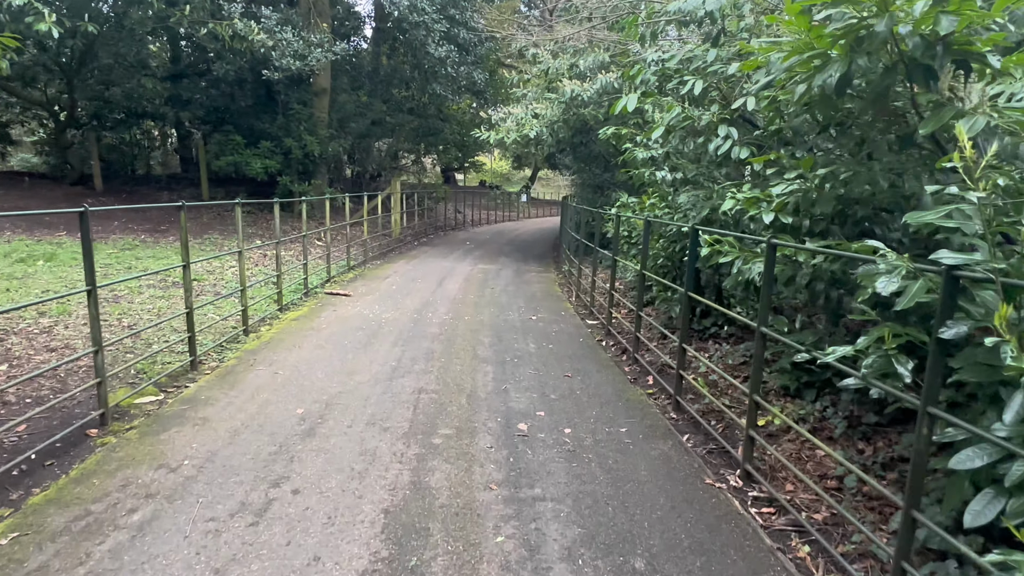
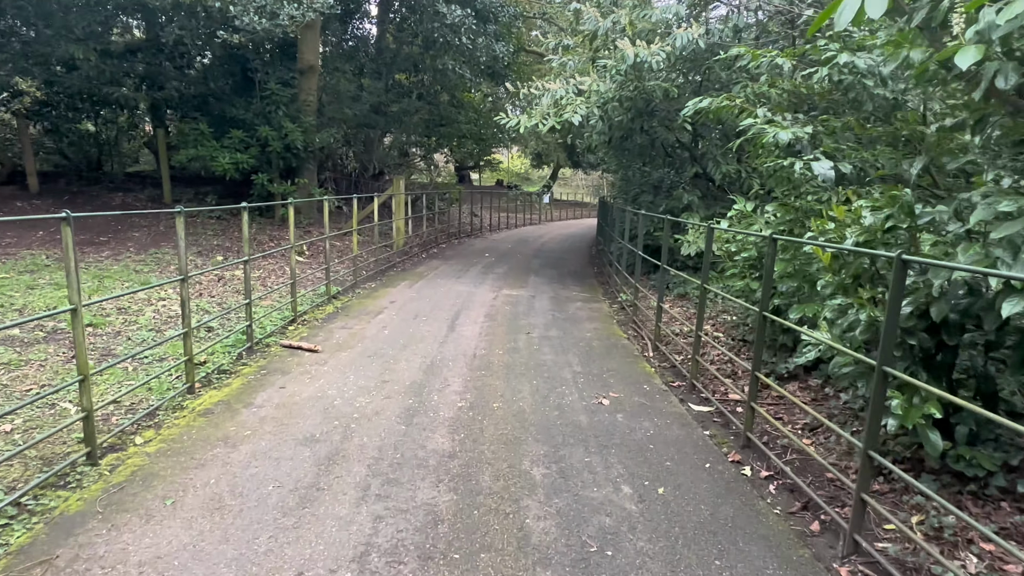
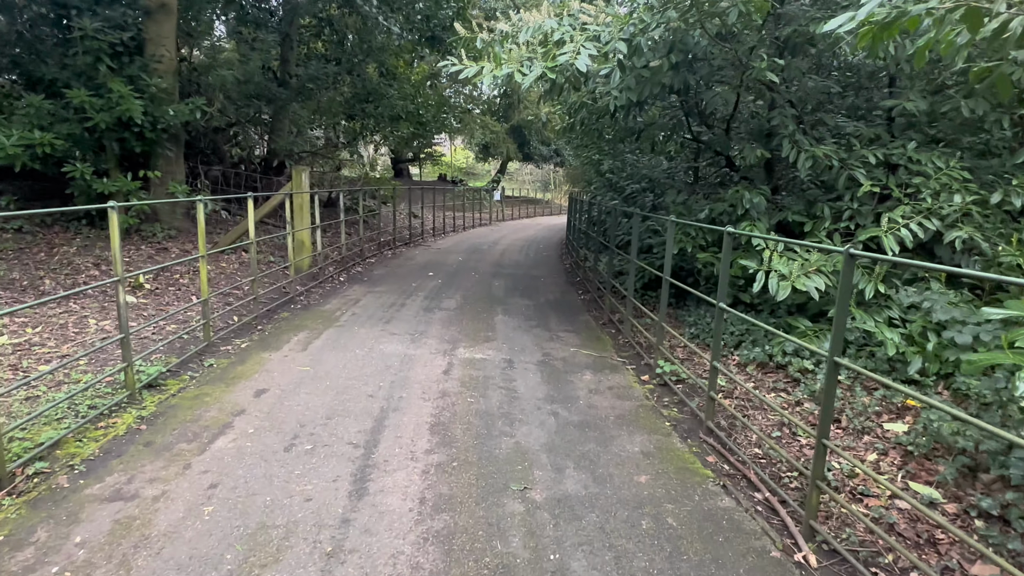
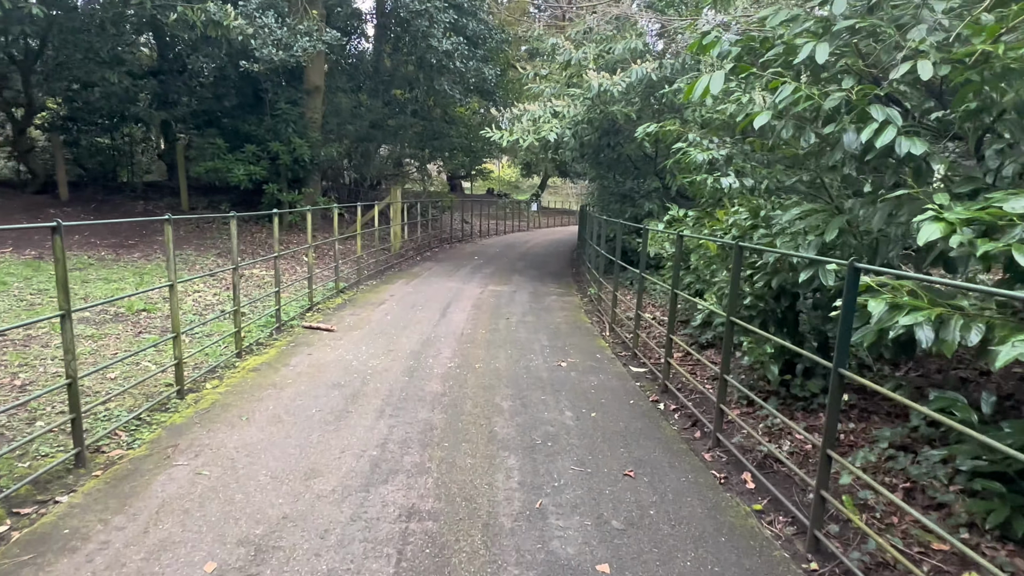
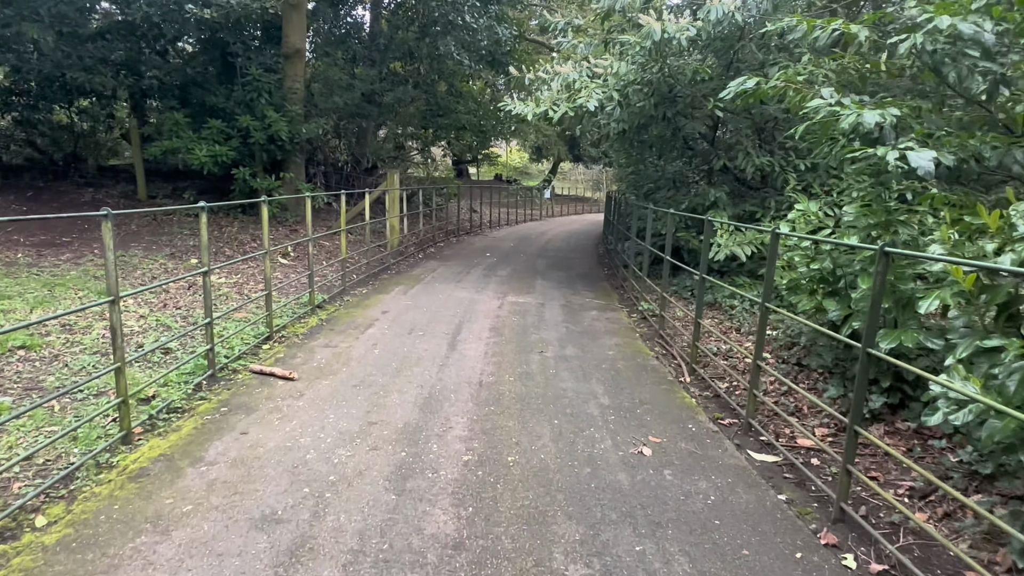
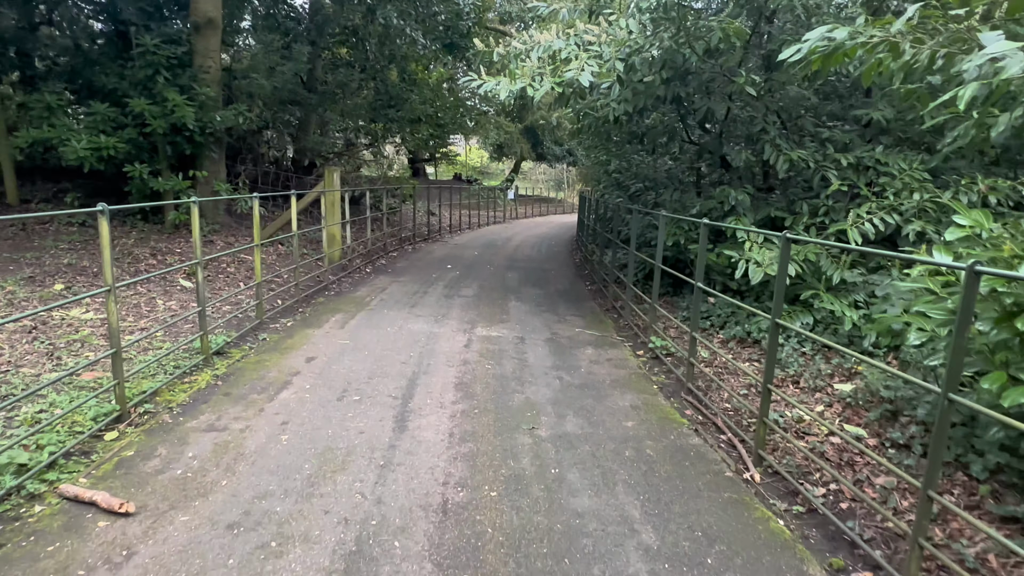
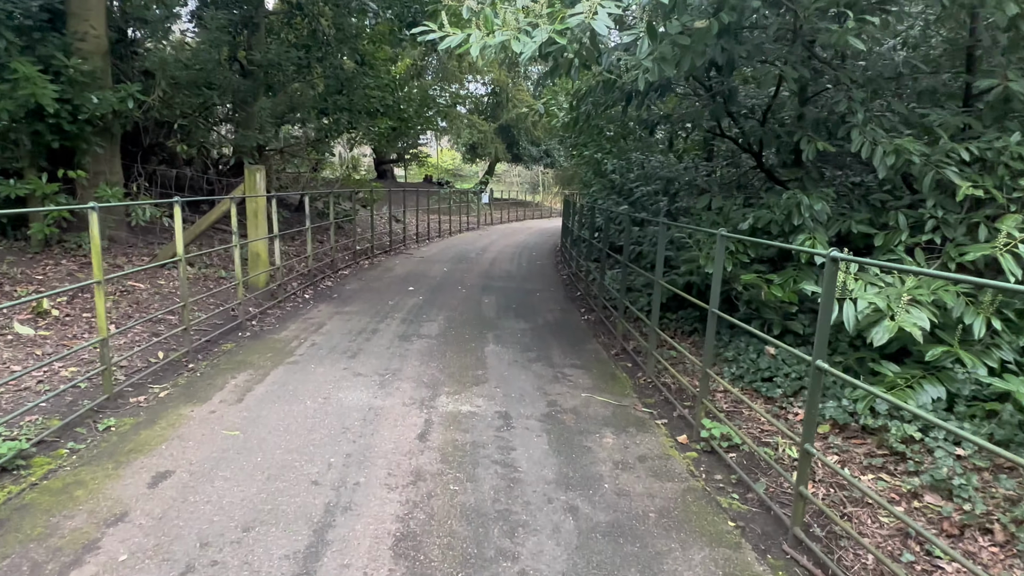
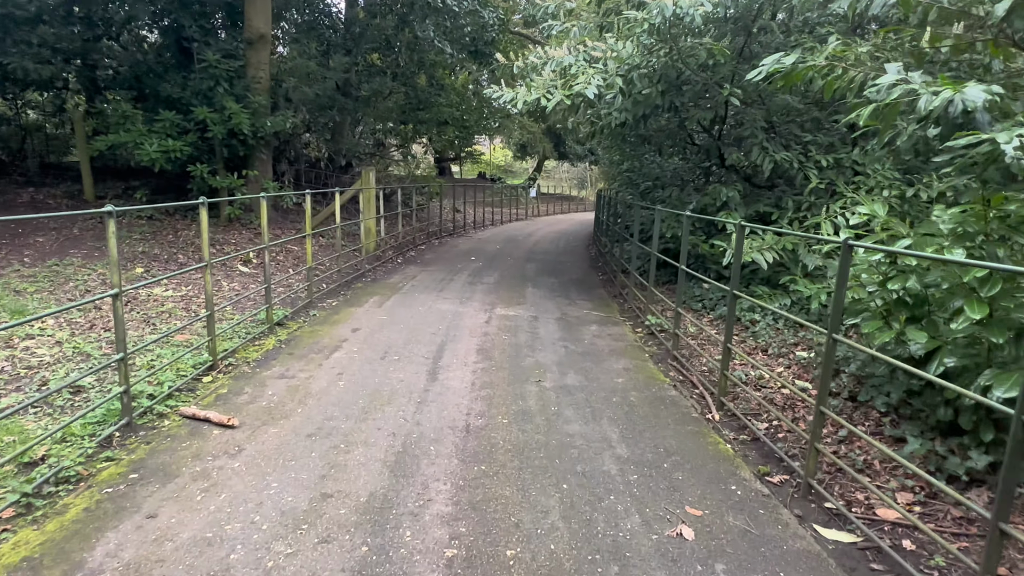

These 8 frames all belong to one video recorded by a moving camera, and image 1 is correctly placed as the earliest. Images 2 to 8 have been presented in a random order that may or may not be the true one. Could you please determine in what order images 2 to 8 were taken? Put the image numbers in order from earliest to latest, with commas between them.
4, 2, 5, 8, 6, 3, 7
